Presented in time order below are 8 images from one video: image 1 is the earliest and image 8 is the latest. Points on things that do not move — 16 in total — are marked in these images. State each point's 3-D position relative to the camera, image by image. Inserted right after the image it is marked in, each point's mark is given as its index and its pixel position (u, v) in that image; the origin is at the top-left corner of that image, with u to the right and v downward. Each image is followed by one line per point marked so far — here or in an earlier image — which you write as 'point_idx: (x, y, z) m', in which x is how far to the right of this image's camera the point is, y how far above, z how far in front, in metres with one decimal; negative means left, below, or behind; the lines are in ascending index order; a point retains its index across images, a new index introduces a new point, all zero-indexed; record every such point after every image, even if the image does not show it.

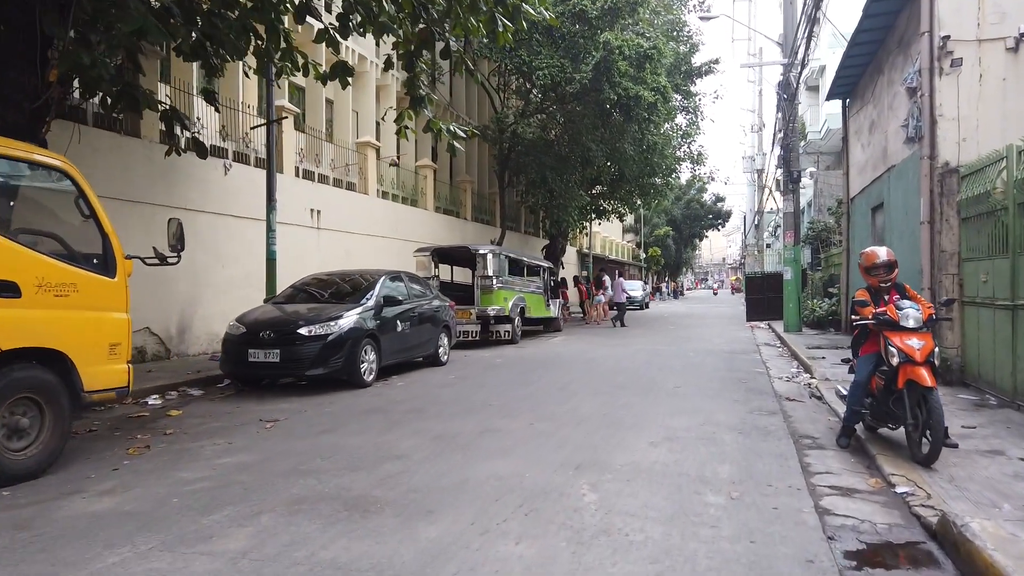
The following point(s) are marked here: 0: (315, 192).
0: (-4.2, +2.1, +15.3) m
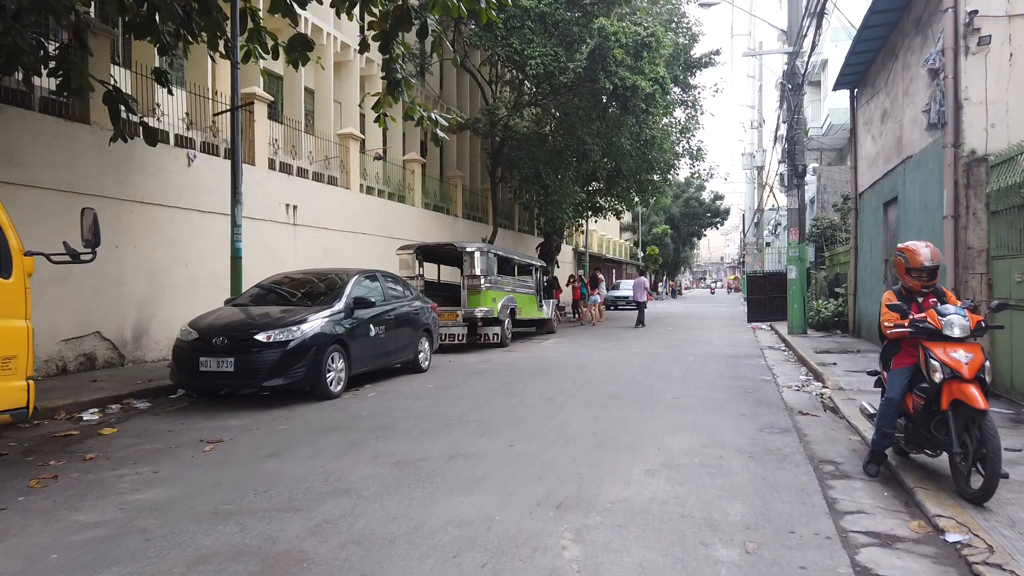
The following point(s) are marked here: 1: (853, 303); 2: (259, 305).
0: (-4.5, +2.1, +14.3) m
1: (+7.8, -0.3, +16.3) m
2: (-3.3, -0.2, +9.4) m
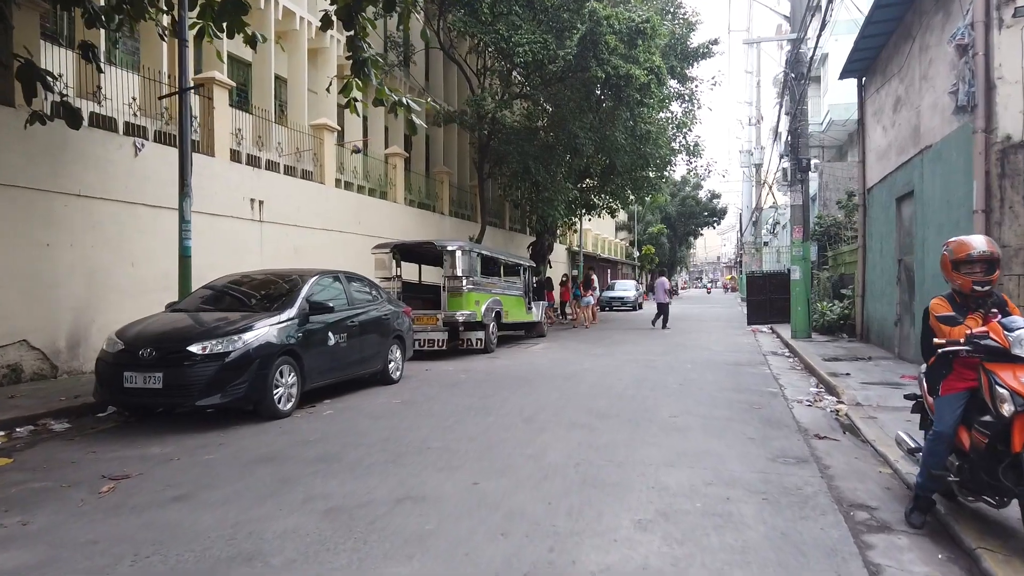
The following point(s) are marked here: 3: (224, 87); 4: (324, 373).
0: (-4.8, +2.0, +13.3) m
1: (+7.5, -0.4, +15.3) m
2: (-3.5, -0.2, +8.3) m
3: (-5.1, +3.5, +12.5) m
4: (-2.2, -1.0, +8.3) m
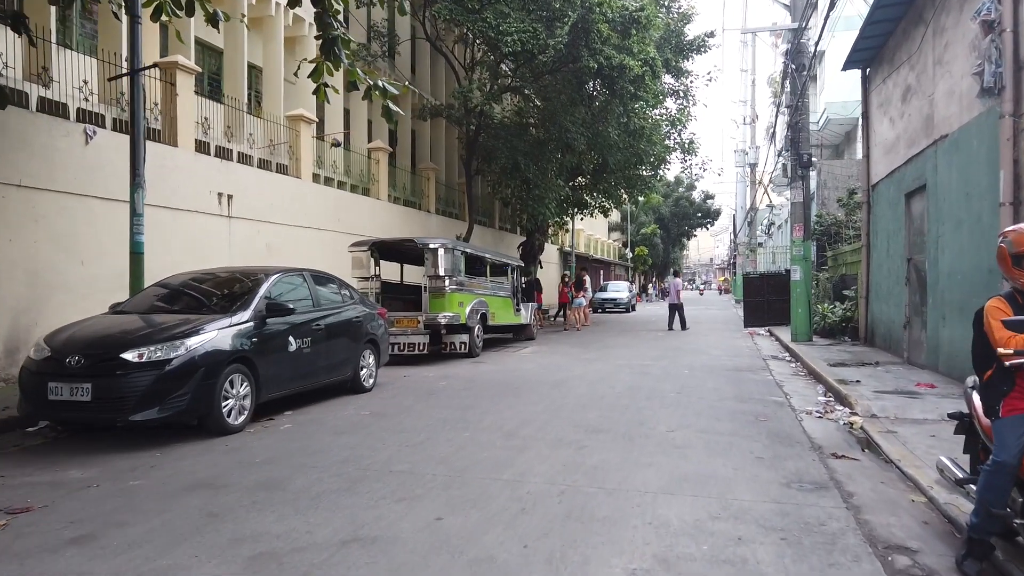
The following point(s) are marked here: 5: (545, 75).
0: (-5.0, +2.0, +12.4) m
1: (+7.3, -0.4, +14.6) m
2: (-3.7, -0.2, +7.5) m
3: (-5.3, +3.5, +11.6) m
4: (-2.4, -1.0, +7.5) m
5: (+0.9, +5.7, +18.9) m
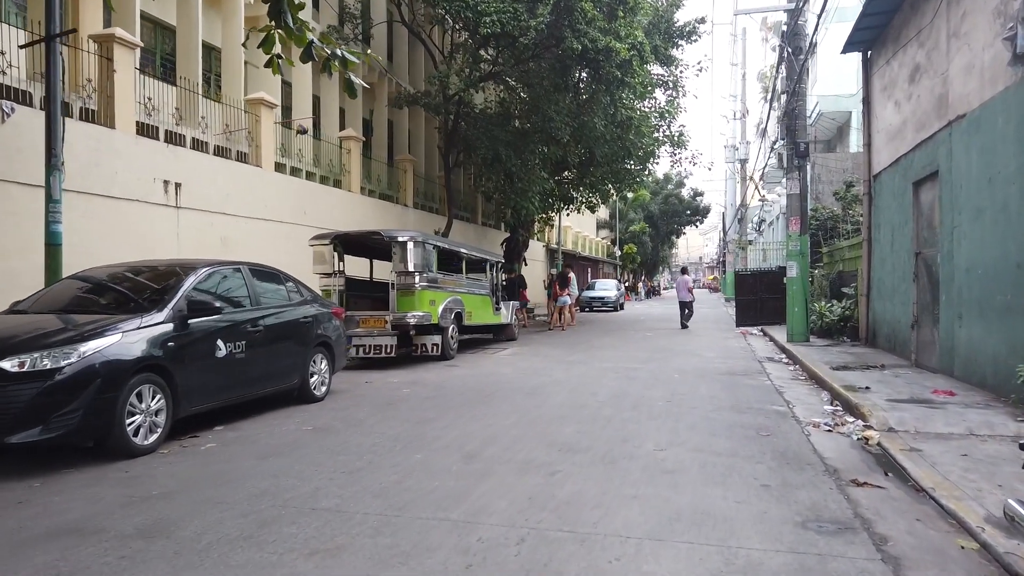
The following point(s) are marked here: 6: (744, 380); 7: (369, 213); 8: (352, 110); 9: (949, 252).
0: (-5.4, +2.1, +11.3) m
1: (+6.8, -0.3, +13.7) m
2: (-4.1, -0.2, +6.4) m
3: (-5.7, +3.6, +10.5) m
4: (-2.7, -1.0, +6.4) m
5: (+0.4, +5.7, +17.9) m
6: (+3.3, -1.3, +10.1) m
7: (-3.6, +1.9, +17.8) m
8: (-4.2, +4.7, +18.7) m
9: (+5.7, +0.5, +9.2) m
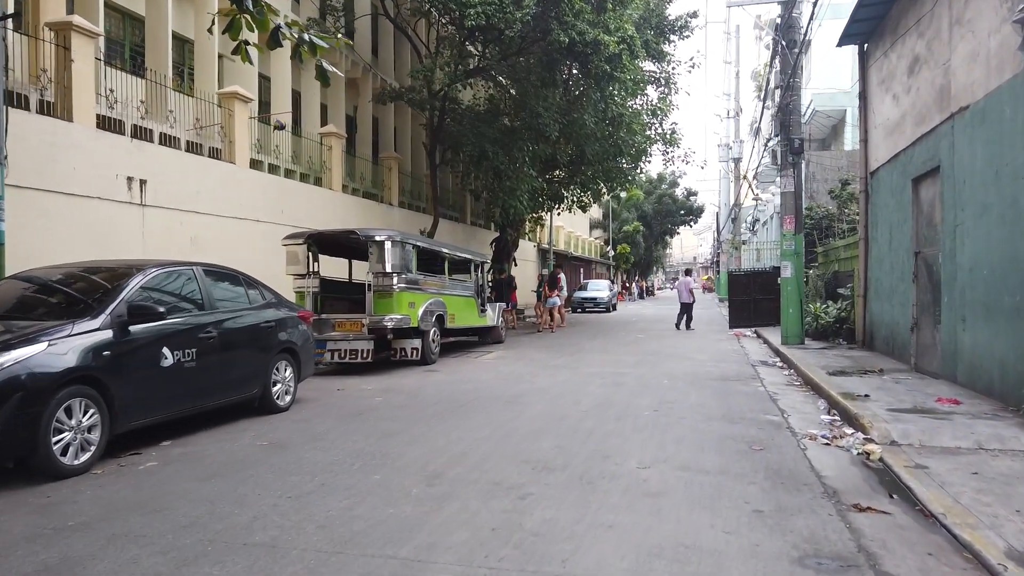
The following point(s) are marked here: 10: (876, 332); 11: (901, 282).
0: (-5.7, +2.0, +10.8) m
1: (+6.5, -0.4, +13.2) m
2: (-4.3, -0.2, +5.9) m
3: (-6.0, +3.6, +10.0) m
4: (-3.0, -1.0, +5.9) m
5: (0.0, +5.7, +17.3) m
6: (+3.0, -1.3, +9.6) m
7: (-3.9, +1.8, +17.3) m
8: (-4.6, +4.7, +18.2) m
9: (+5.4, +0.4, +8.7) m
10: (+6.4, -0.8, +12.6) m
11: (+6.0, +0.1, +11.0) m
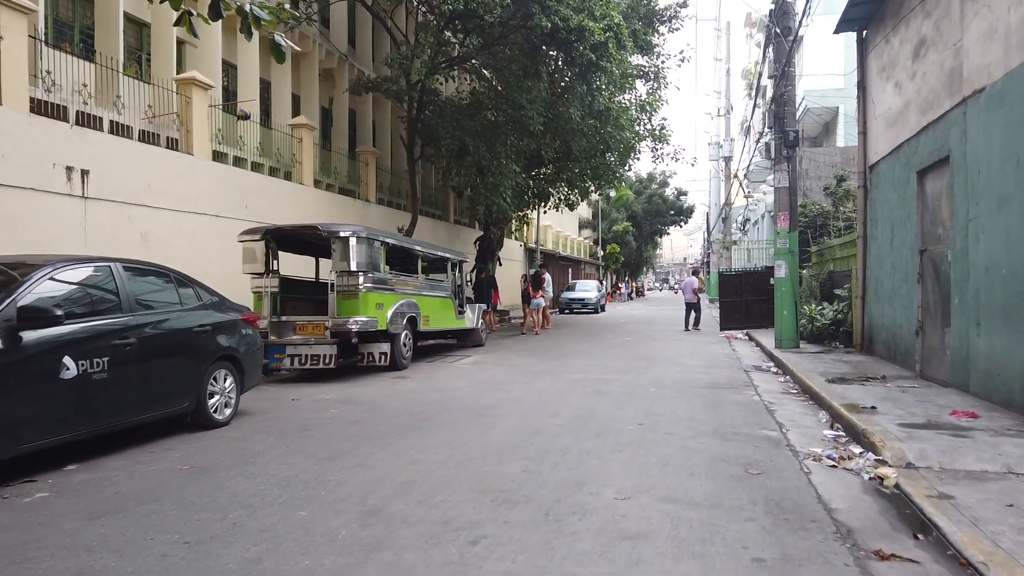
0: (-6.0, +2.1, +9.9) m
1: (+6.2, -0.4, +12.5) m
2: (-4.6, -0.2, +5.0) m
3: (-6.3, +3.6, +9.1) m
4: (-3.3, -1.0, +5.0) m
5: (-0.4, +5.7, +16.5) m
6: (+2.7, -1.3, +8.8) m
7: (-4.3, +1.8, +16.4) m
8: (-5.0, +4.7, +17.3) m
9: (+5.1, +0.4, +8.0) m
10: (+6.1, -0.8, +11.9) m
11: (+5.7, +0.1, +10.3) m
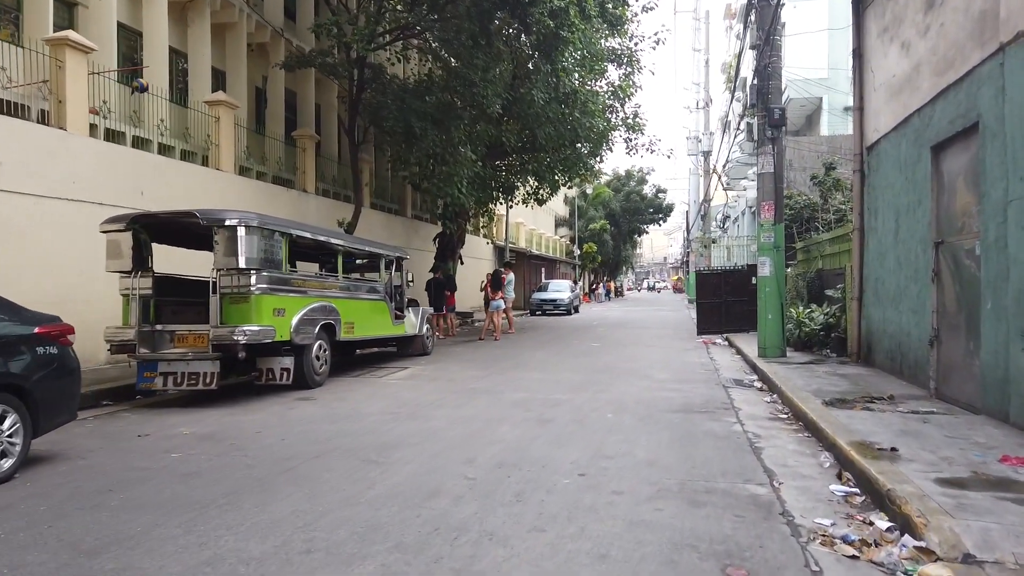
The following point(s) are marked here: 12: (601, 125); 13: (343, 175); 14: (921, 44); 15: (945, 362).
0: (-6.9, +2.0, +7.9) m
1: (+5.3, -0.4, +10.8) m
2: (-5.3, -0.2, +3.0) m
3: (-7.1, +3.5, +7.1) m
4: (-4.0, -1.0, +3.1) m
5: (-1.4, +5.7, +14.6) m
6: (+1.9, -1.3, +7.0) m
7: (-5.3, +1.8, +14.4) m
8: (-6.0, +4.6, +15.3) m
9: (+4.3, +0.4, +6.2) m
10: (+5.2, -0.8, +10.1) m
11: (+4.8, +0.1, +8.5) m
12: (+2.4, +4.7, +20.0) m
13: (-4.5, +3.0, +18.8) m
14: (+4.8, +2.8, +8.3) m
15: (+4.7, -0.8, +7.6) m
